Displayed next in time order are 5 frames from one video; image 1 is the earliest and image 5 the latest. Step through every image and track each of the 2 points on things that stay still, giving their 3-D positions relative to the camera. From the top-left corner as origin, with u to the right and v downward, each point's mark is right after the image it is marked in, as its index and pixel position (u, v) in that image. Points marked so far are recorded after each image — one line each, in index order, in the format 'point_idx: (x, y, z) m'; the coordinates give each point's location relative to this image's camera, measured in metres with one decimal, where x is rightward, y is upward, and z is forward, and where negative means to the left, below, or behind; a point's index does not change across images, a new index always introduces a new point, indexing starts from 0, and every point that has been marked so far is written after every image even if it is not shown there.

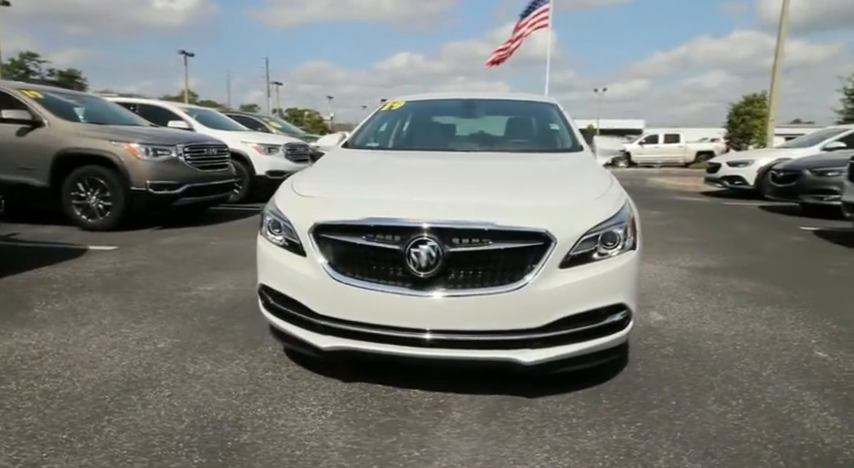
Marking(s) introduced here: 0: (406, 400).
0: (-0.1, -0.7, +2.0) m
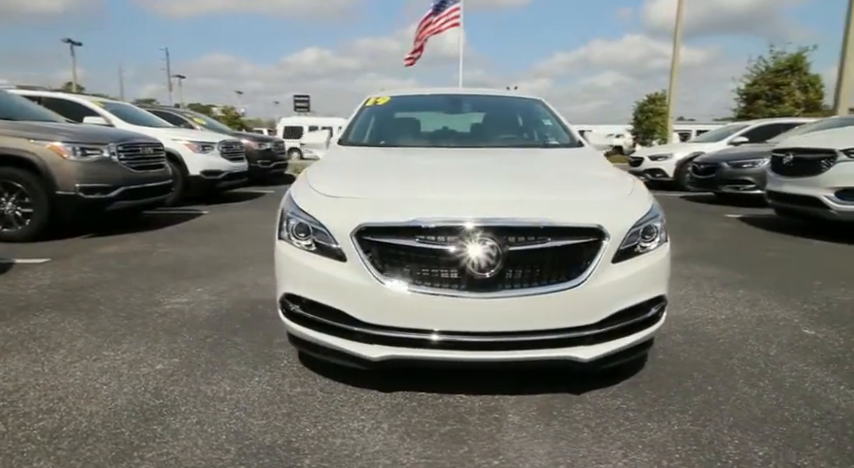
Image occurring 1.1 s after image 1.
0: (+0.1, -0.7, +1.9) m
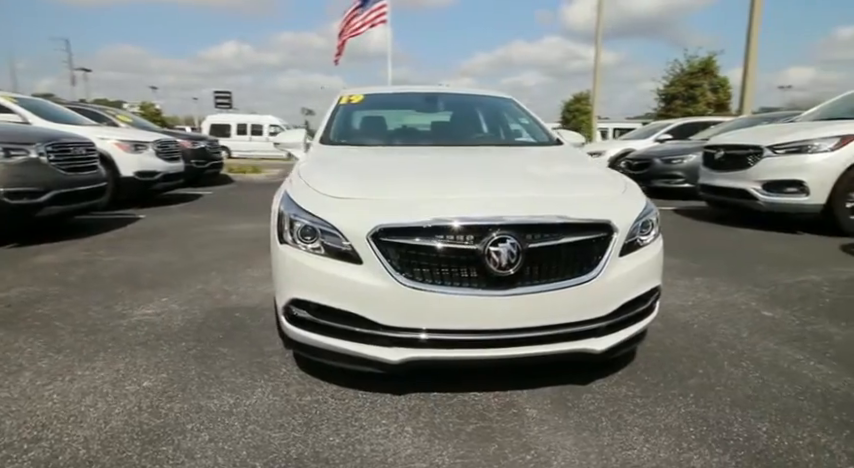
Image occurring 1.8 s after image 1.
0: (+0.2, -0.7, +1.9) m
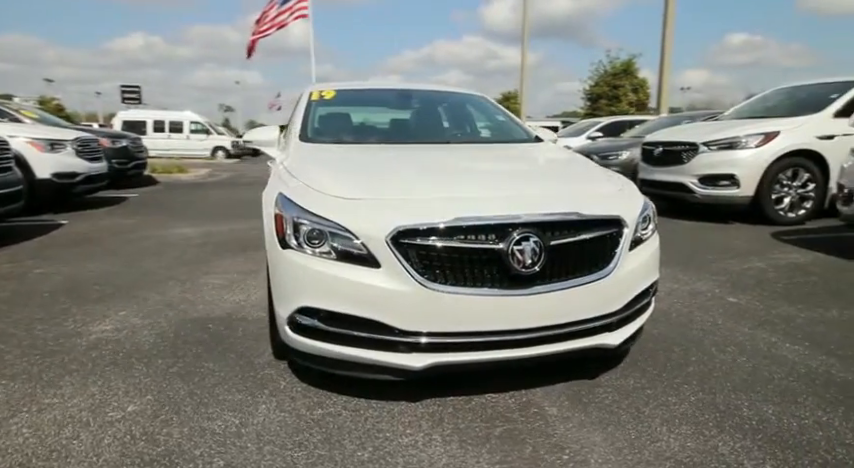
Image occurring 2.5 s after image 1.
0: (+0.3, -0.7, +1.9) m
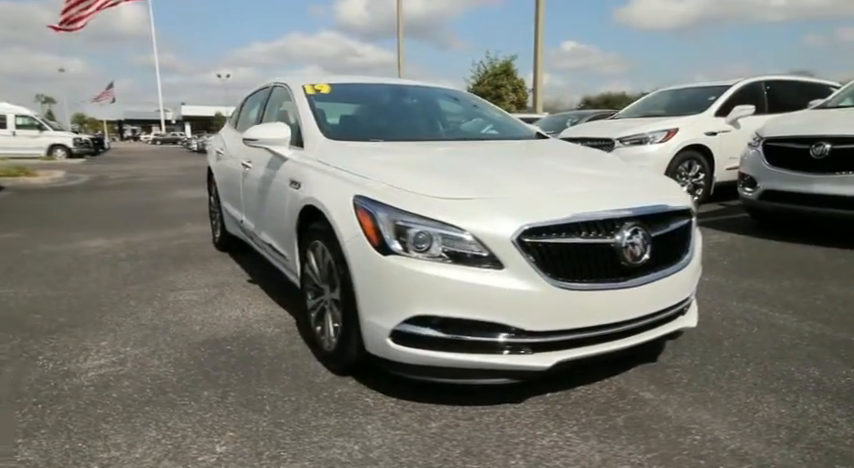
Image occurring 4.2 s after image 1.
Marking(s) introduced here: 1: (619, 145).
0: (+0.7, -0.7, +2.0) m
1: (+4.0, +1.8, +9.2) m
